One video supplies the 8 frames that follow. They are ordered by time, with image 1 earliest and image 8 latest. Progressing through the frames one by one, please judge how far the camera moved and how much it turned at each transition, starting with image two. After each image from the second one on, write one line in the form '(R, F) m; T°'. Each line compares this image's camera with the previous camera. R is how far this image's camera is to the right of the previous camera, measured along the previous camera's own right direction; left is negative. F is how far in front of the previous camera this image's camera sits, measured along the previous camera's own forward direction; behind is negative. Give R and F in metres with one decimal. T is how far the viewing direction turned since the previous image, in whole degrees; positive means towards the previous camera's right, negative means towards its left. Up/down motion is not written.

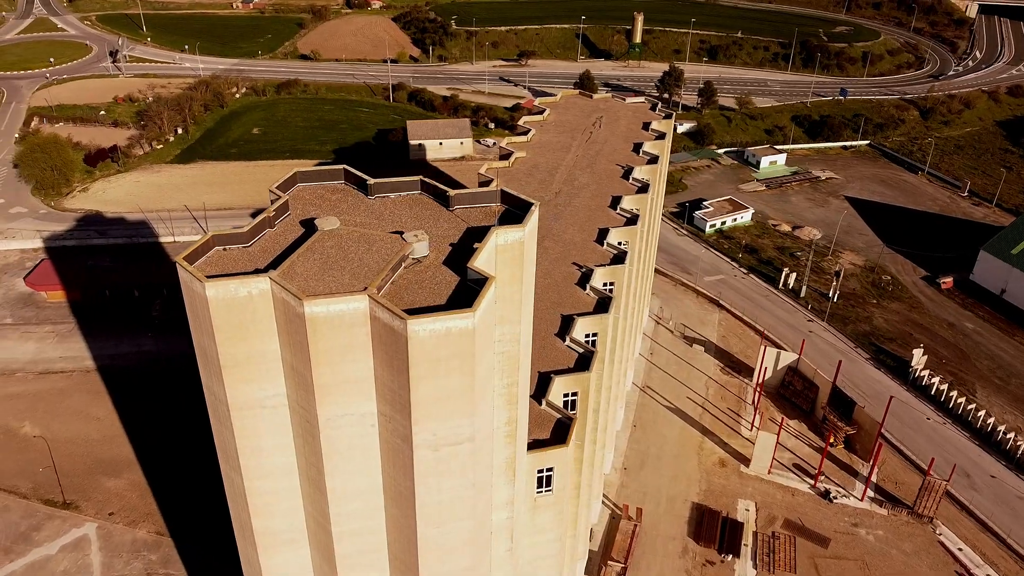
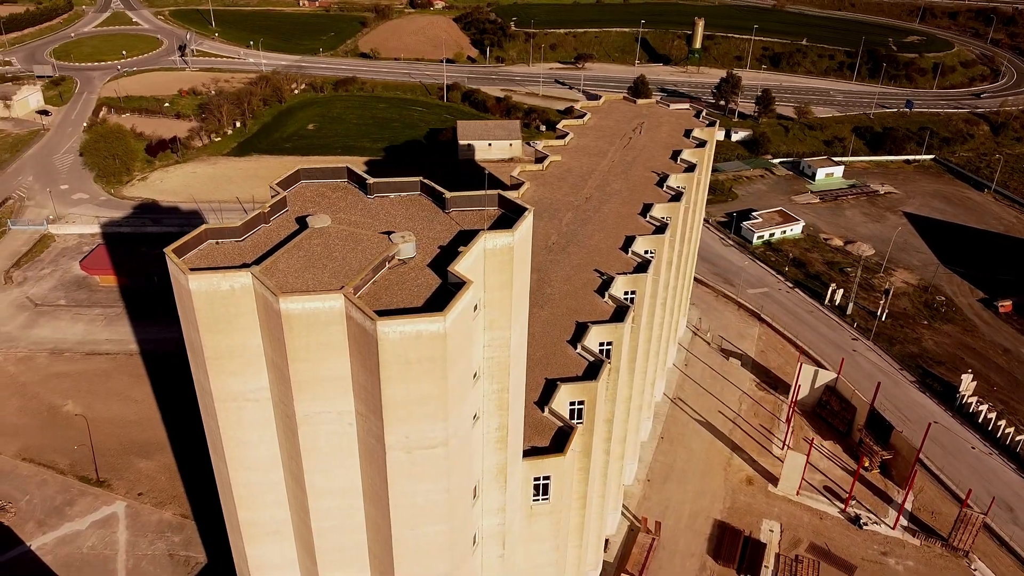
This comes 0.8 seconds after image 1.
(+2.1, +0.3) m; -4°
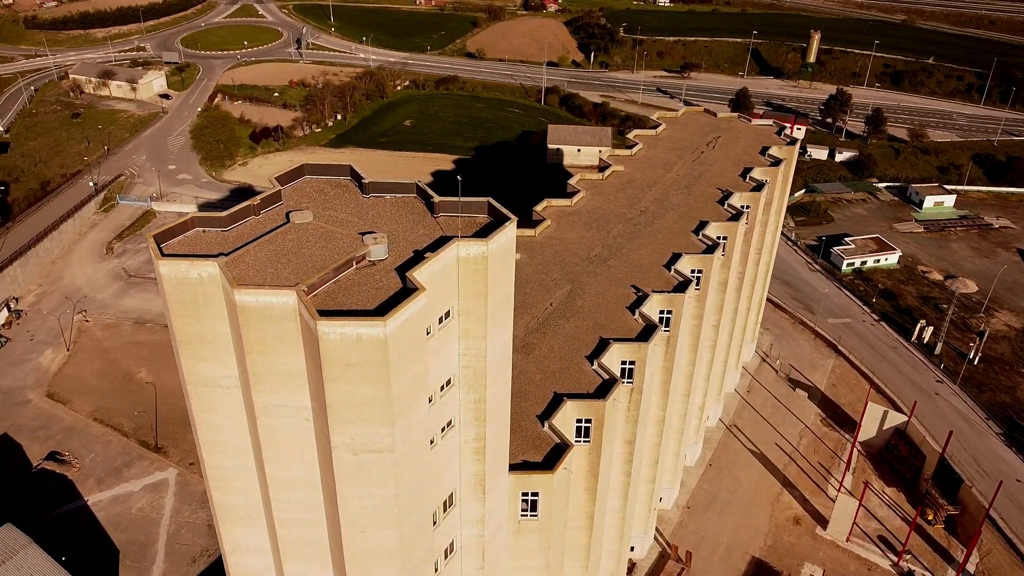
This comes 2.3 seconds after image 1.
(+3.9, +0.8) m; -8°
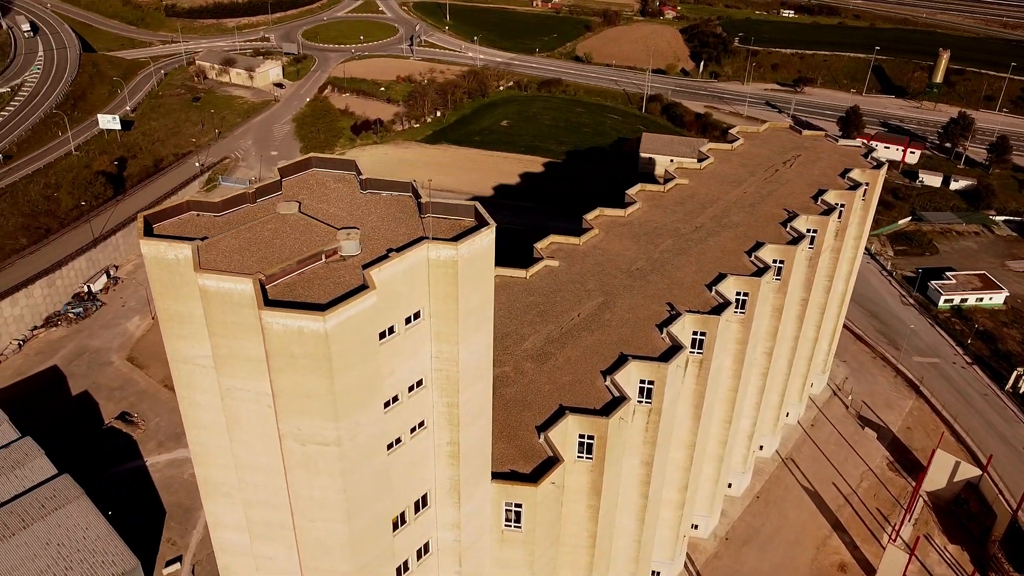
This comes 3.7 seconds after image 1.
(+4.0, +0.7) m; -8°
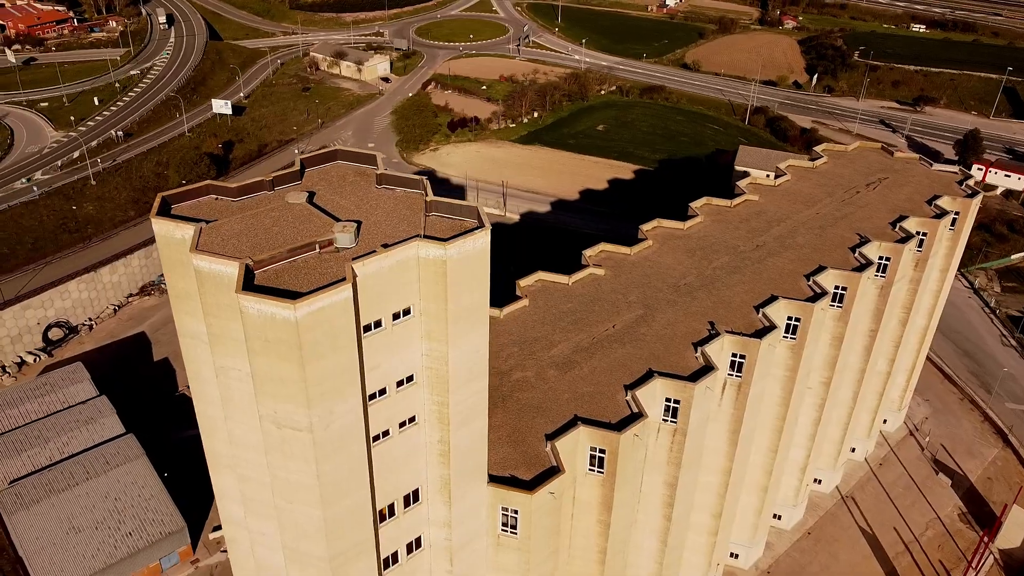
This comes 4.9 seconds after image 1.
(+3.4, +0.4) m; -8°
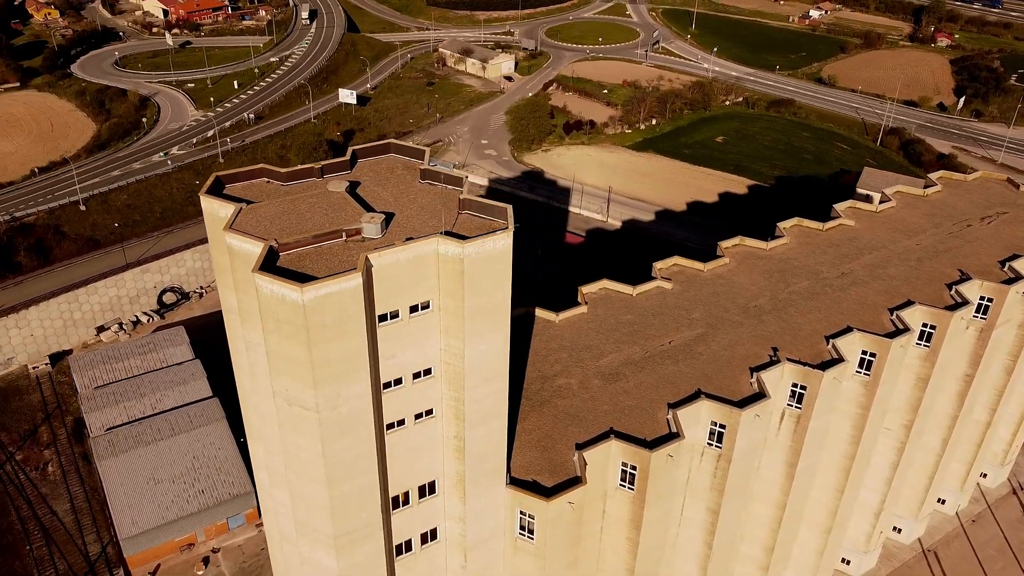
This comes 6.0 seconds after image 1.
(+3.1, +0.3) m; -9°
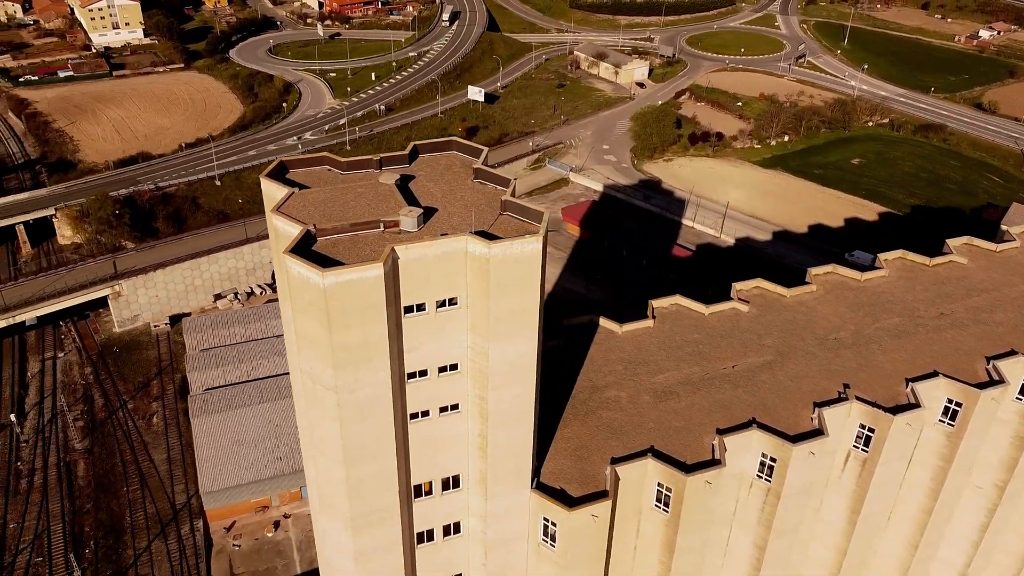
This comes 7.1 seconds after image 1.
(+3.1, +0.2) m; -9°
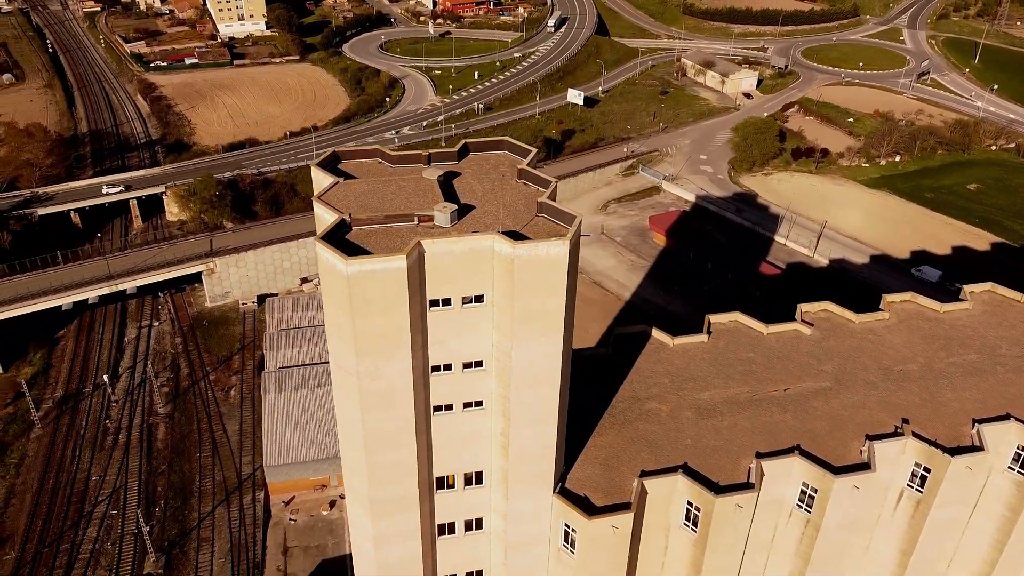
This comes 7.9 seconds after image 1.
(+2.3, +0.1) m; -7°
